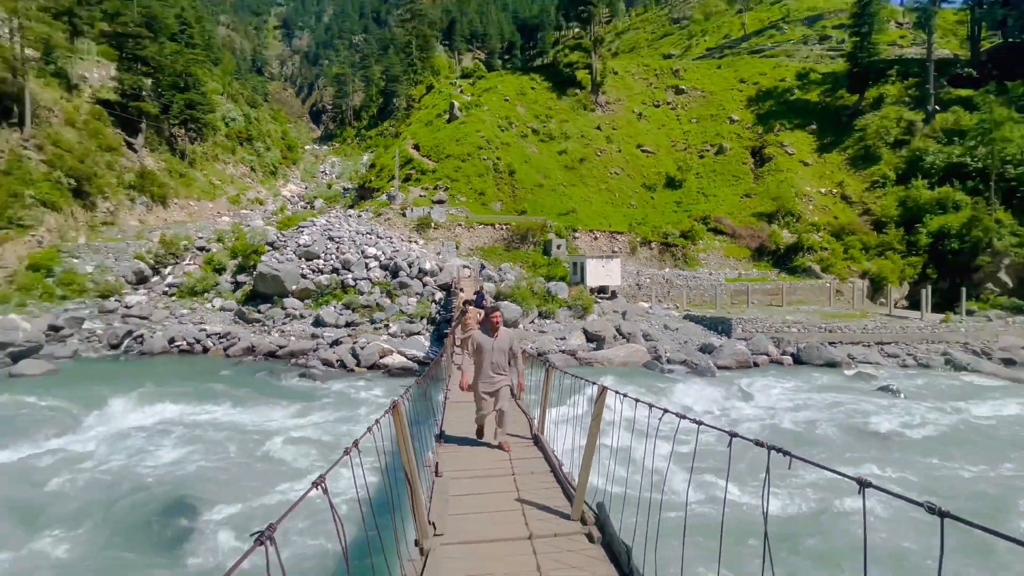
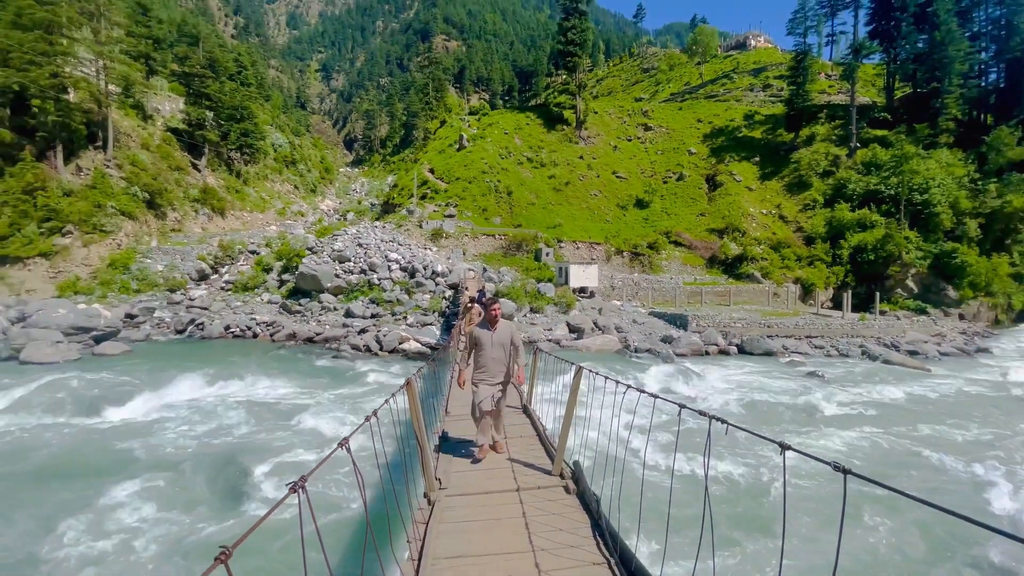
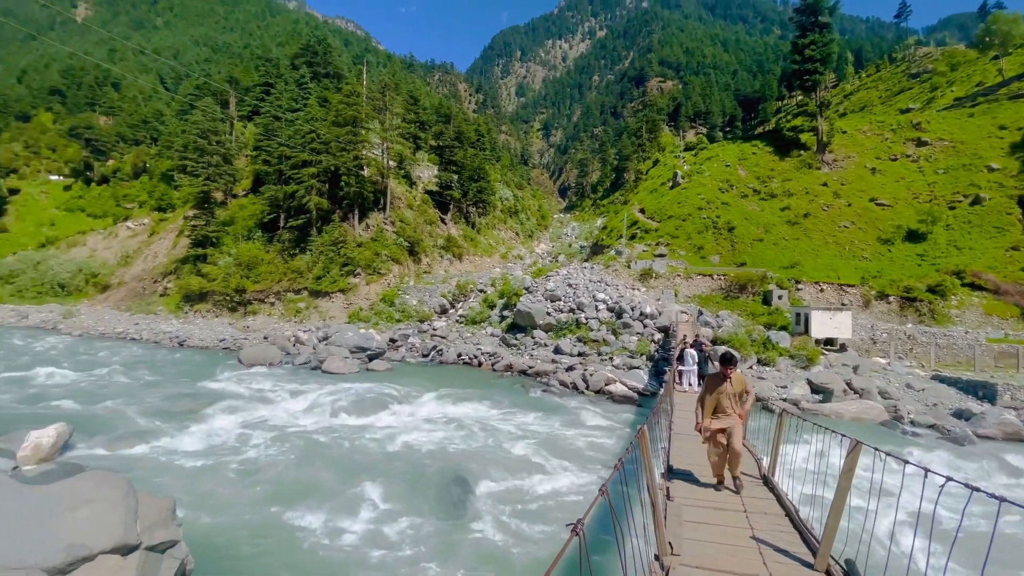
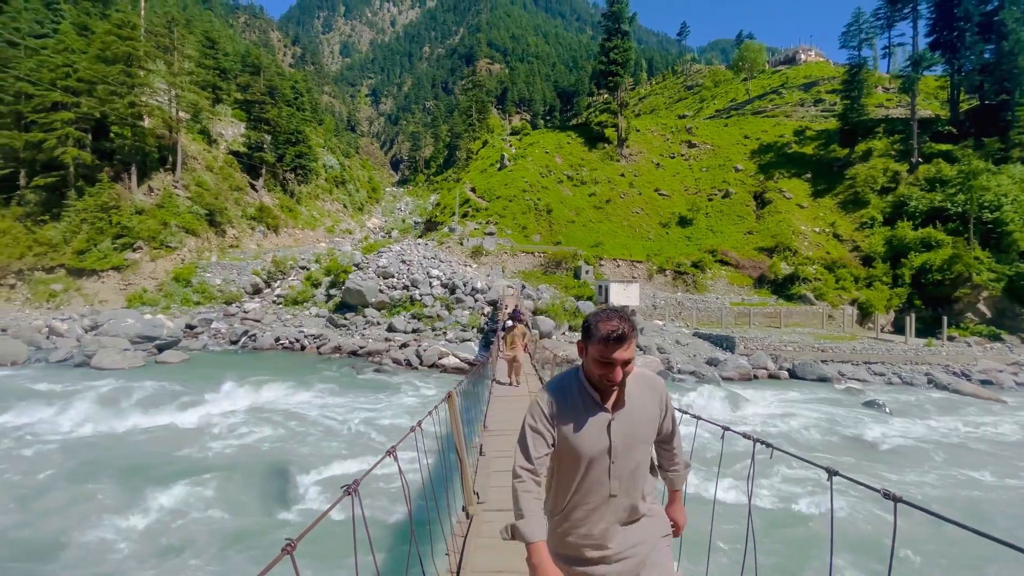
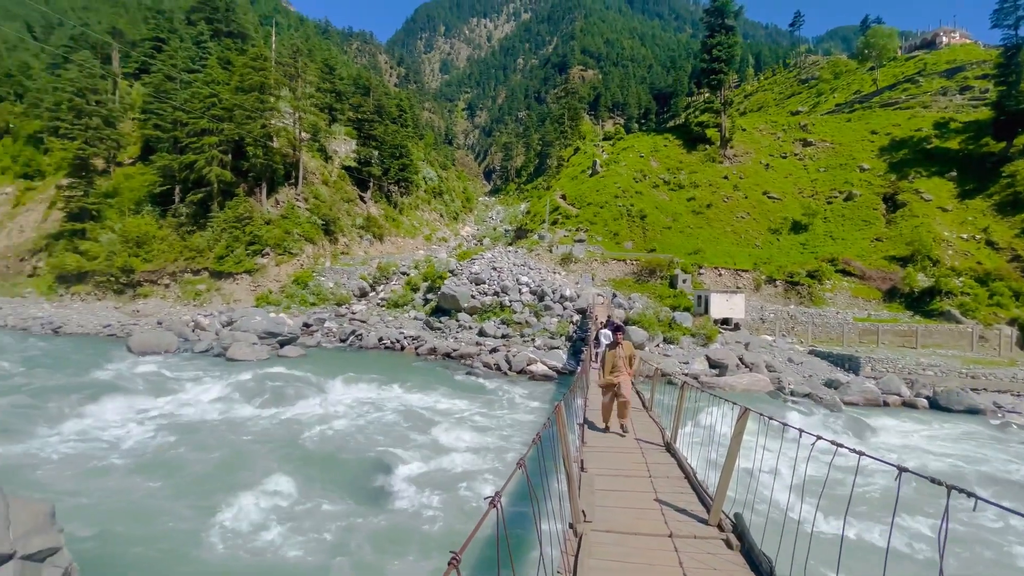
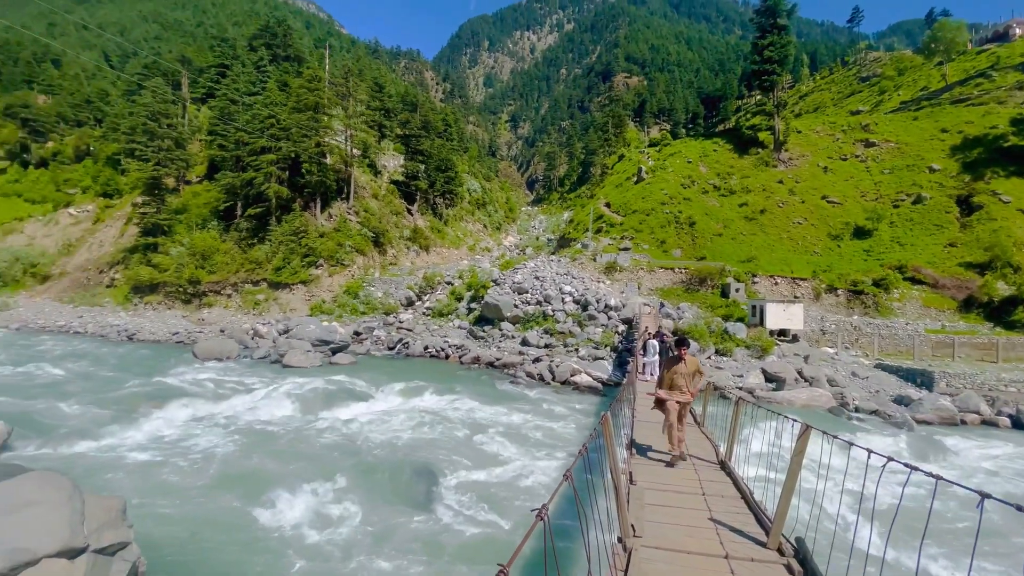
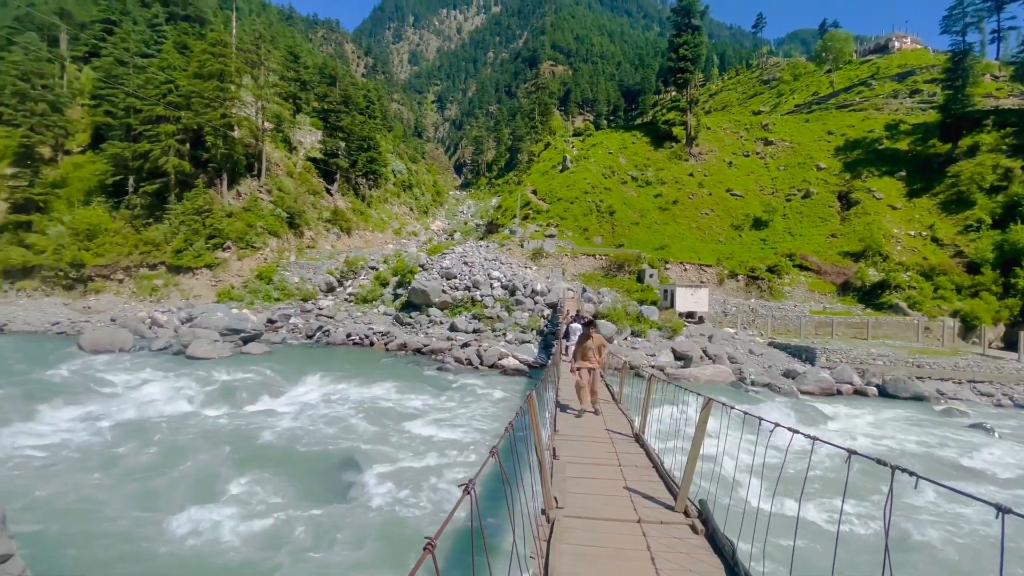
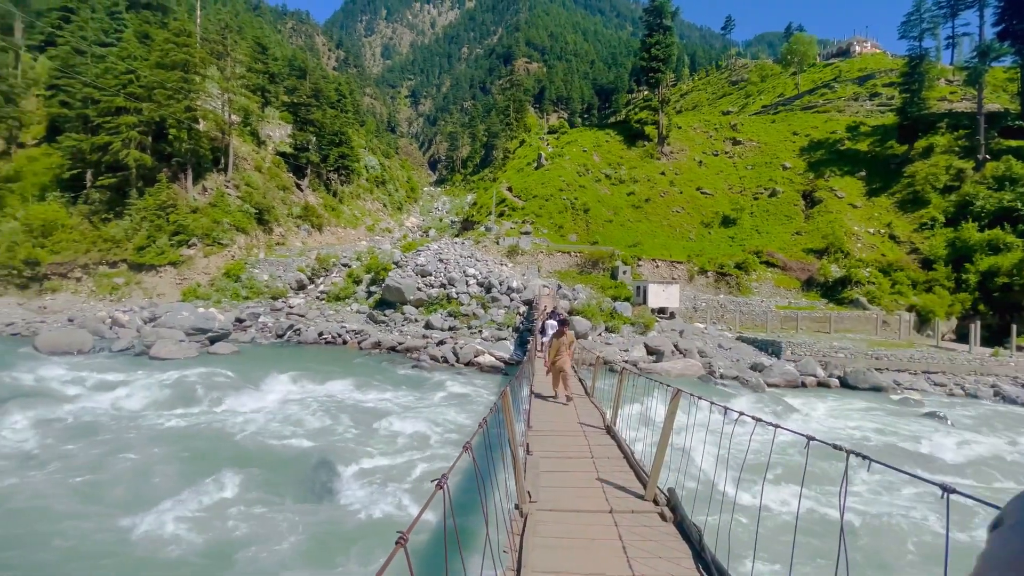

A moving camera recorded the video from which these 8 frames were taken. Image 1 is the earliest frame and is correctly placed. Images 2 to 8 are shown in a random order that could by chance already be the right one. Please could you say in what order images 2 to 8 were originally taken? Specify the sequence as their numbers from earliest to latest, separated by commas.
2, 4, 8, 7, 5, 6, 3
